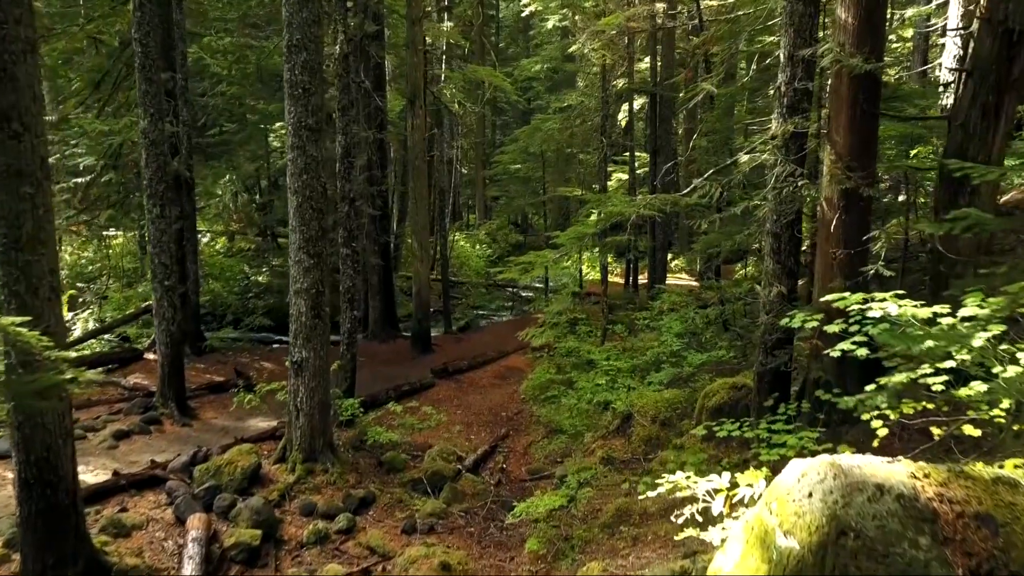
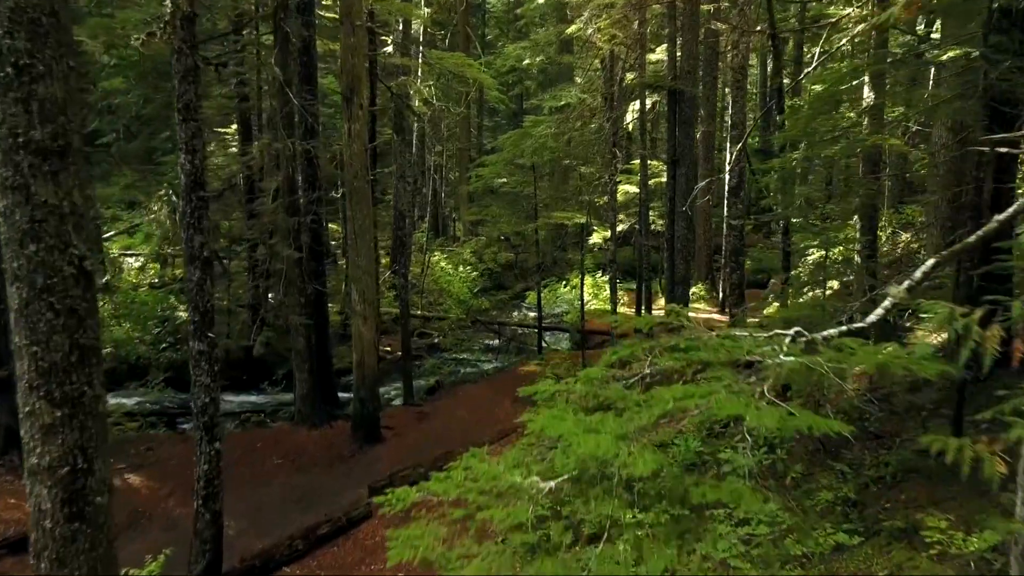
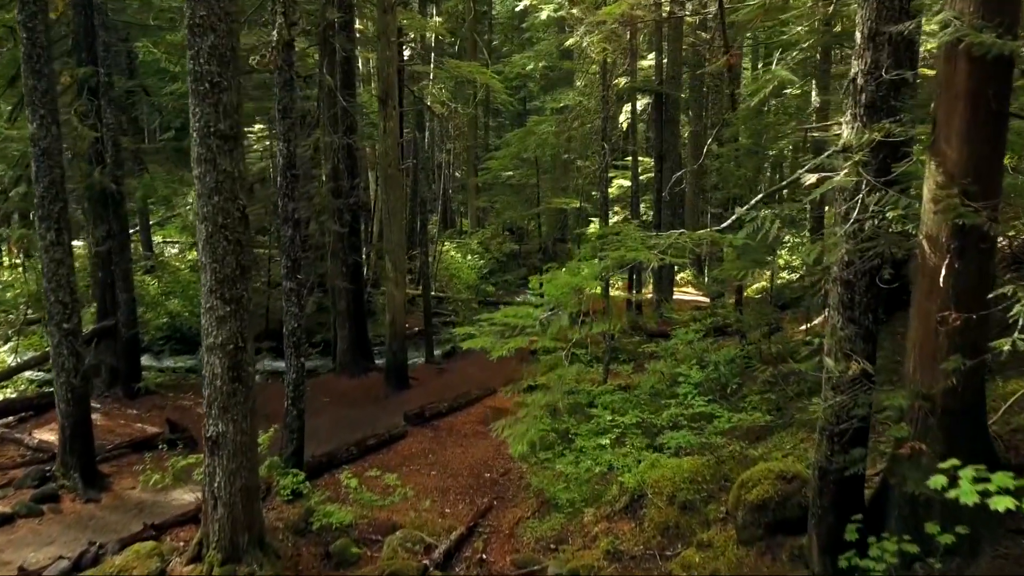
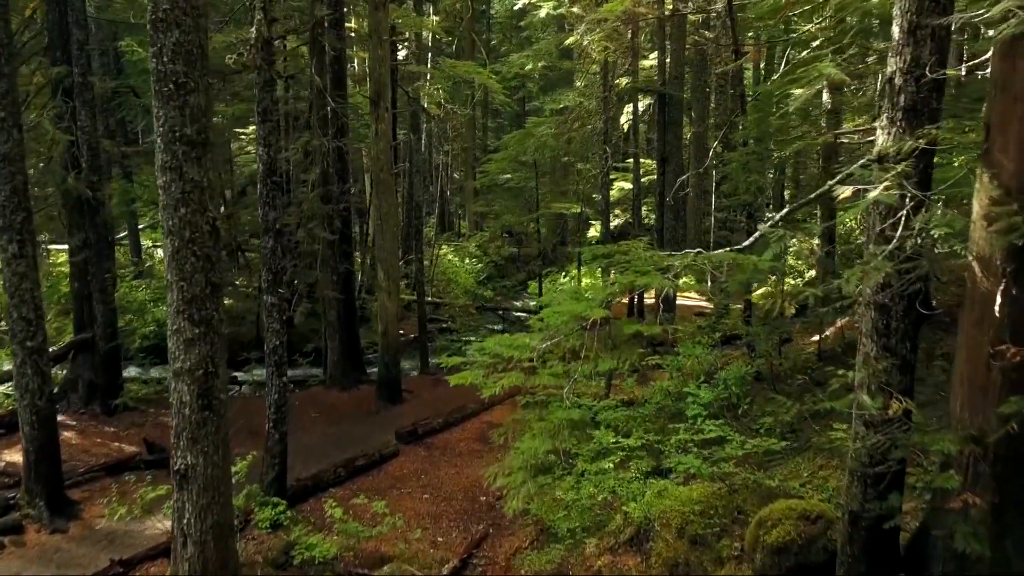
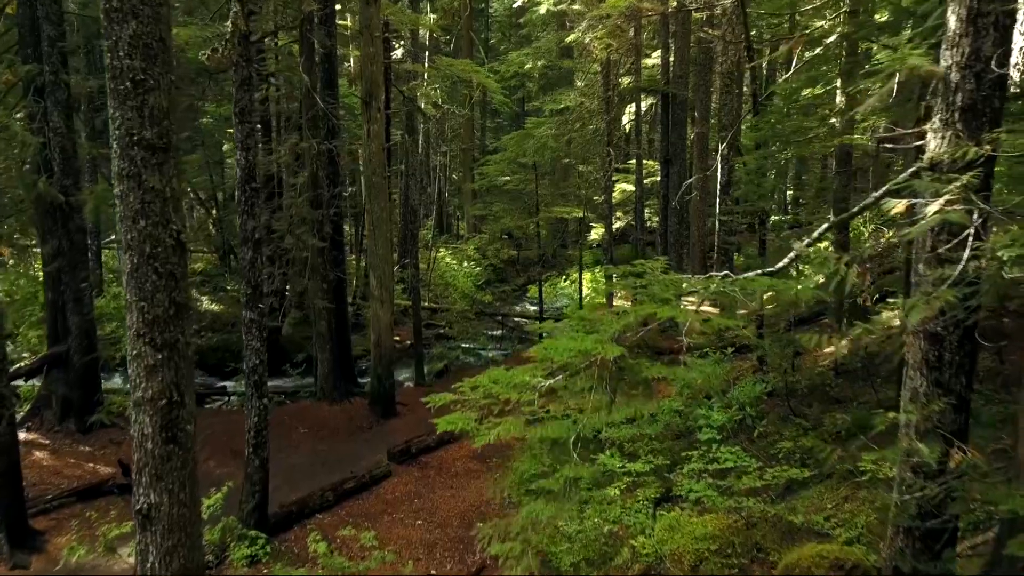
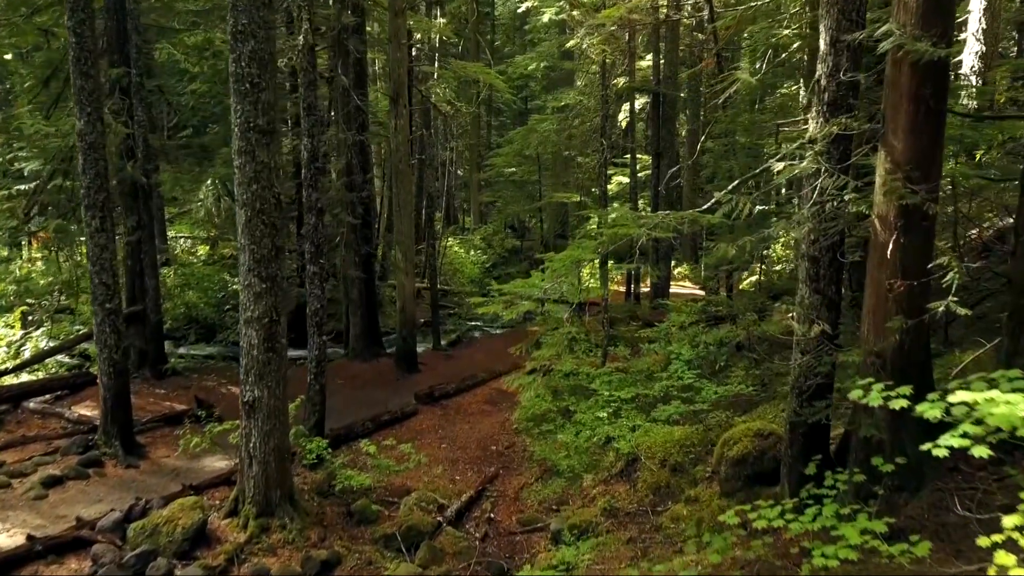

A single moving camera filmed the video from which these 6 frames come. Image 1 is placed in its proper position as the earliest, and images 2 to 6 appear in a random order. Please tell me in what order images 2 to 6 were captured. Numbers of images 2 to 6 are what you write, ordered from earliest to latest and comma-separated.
6, 3, 4, 5, 2
